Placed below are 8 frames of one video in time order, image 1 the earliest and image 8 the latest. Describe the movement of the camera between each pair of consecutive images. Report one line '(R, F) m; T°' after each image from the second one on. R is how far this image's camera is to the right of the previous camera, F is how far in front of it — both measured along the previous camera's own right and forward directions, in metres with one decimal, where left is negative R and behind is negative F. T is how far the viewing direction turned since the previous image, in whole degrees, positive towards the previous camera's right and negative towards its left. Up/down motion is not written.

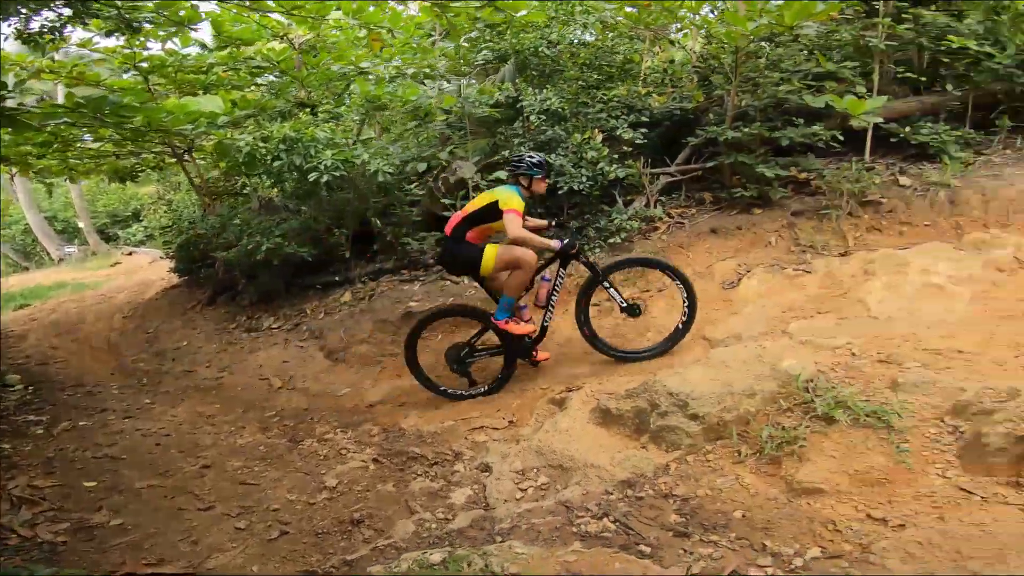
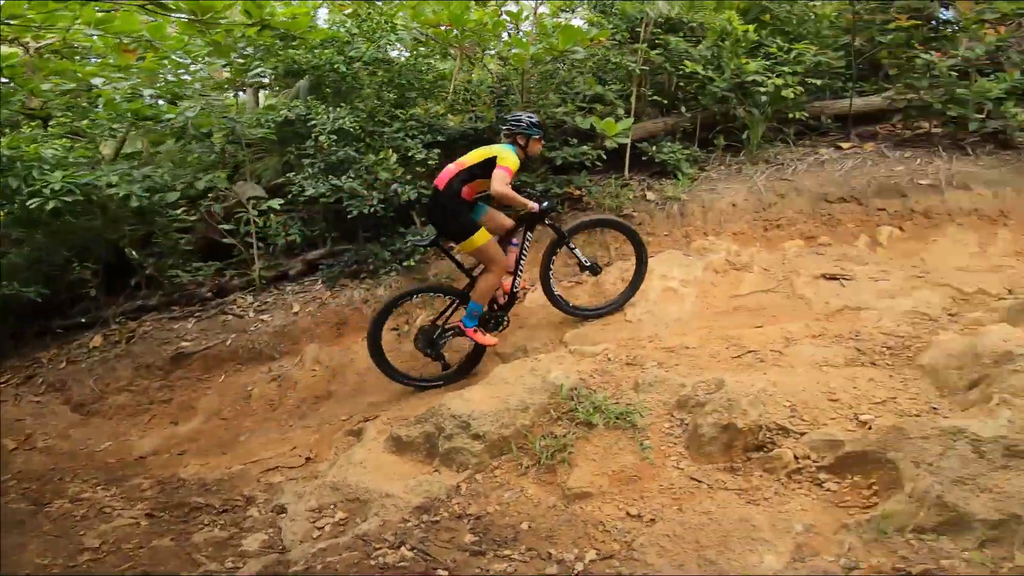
(+1.7, -0.1) m; +9°
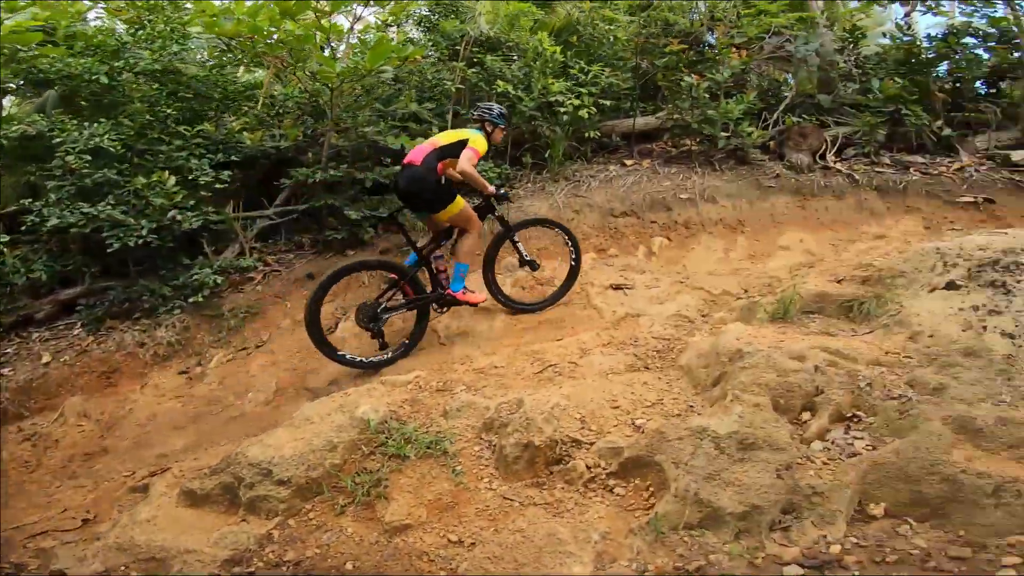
(+0.8, +0.1) m; +14°
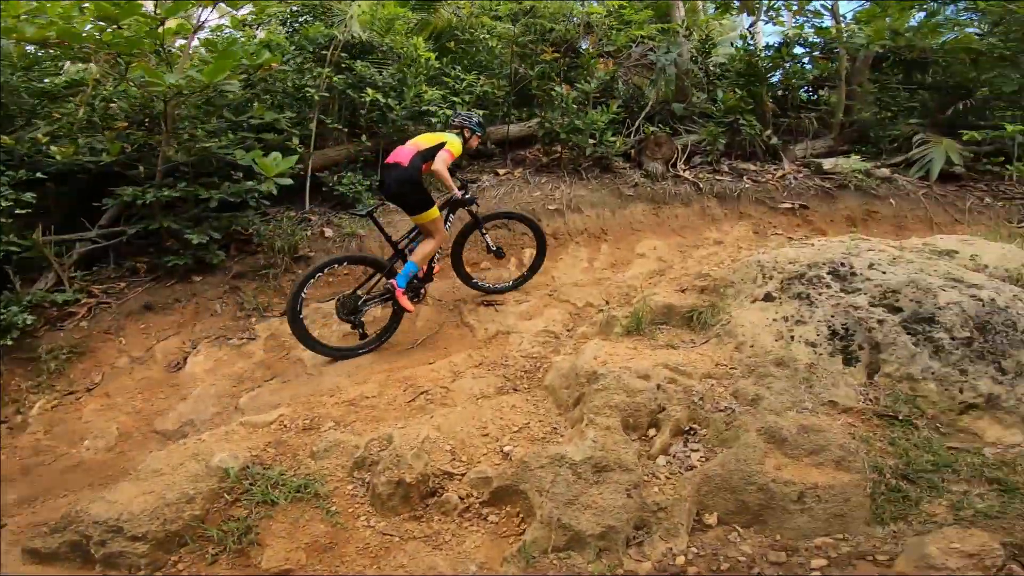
(+0.4, +0.1) m; +10°
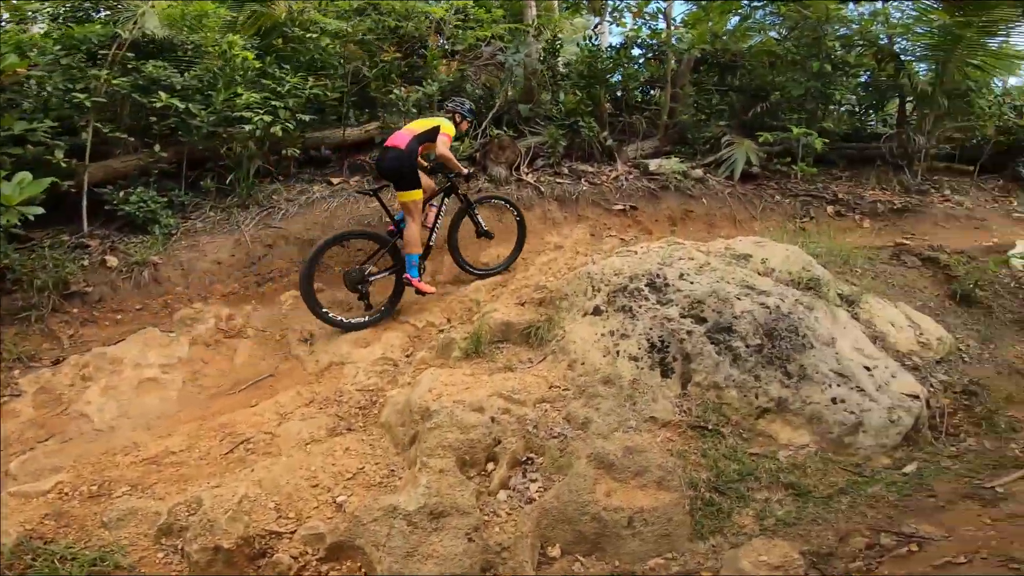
(+0.3, +0.2) m; +14°
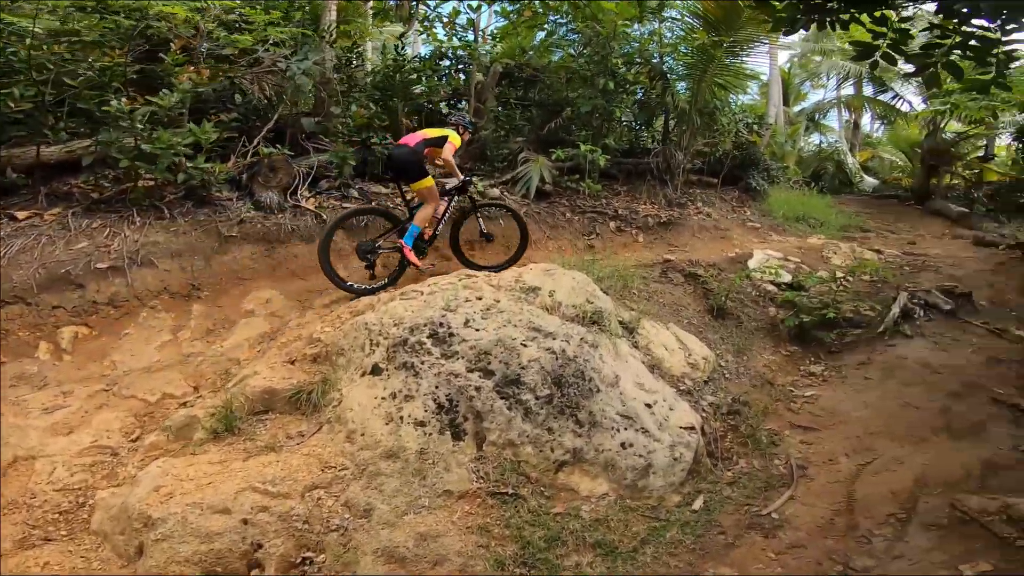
(+0.3, +0.4) m; +19°
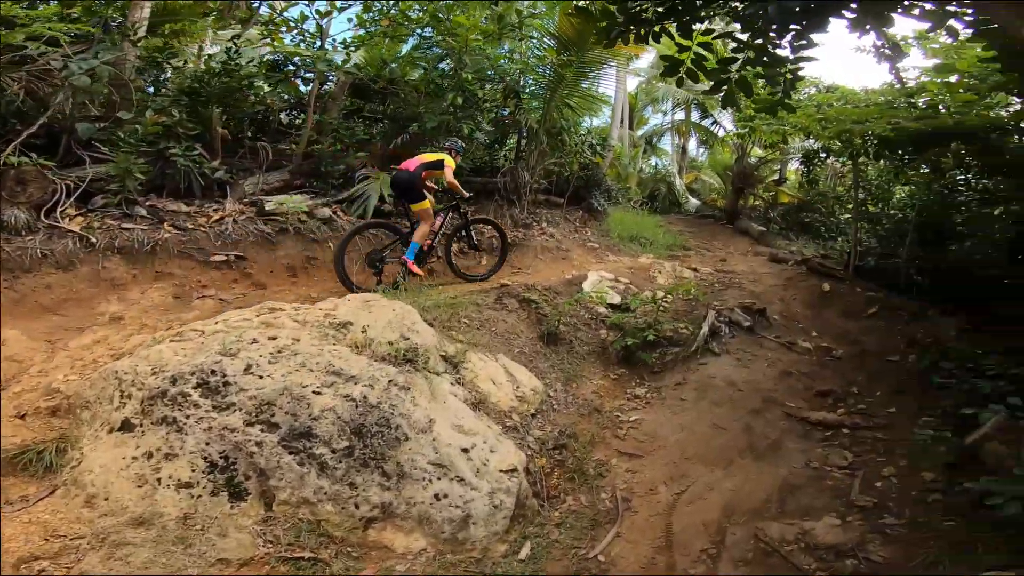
(+0.3, +0.2) m; +14°
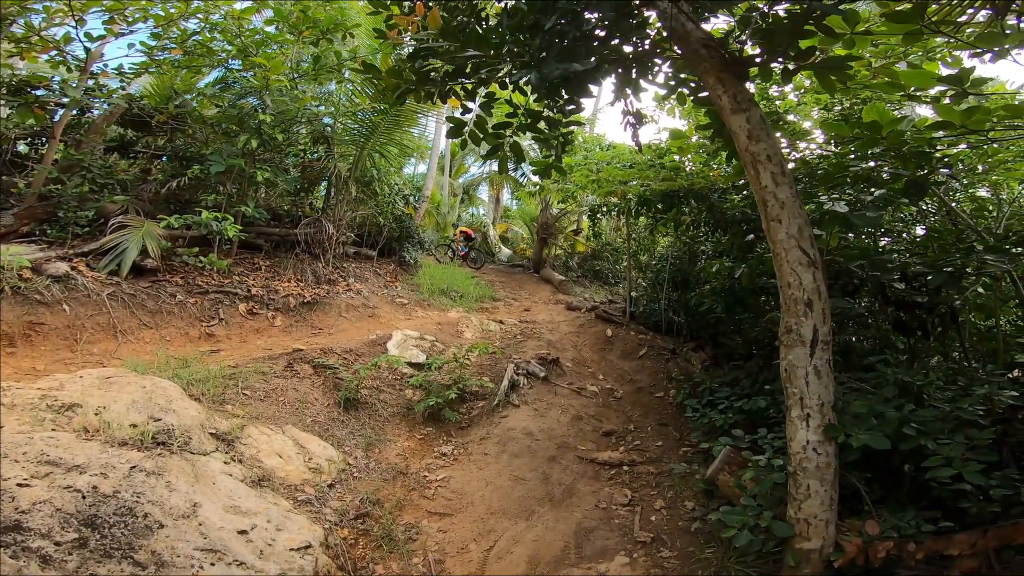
(+0.2, +0.1) m; +19°
